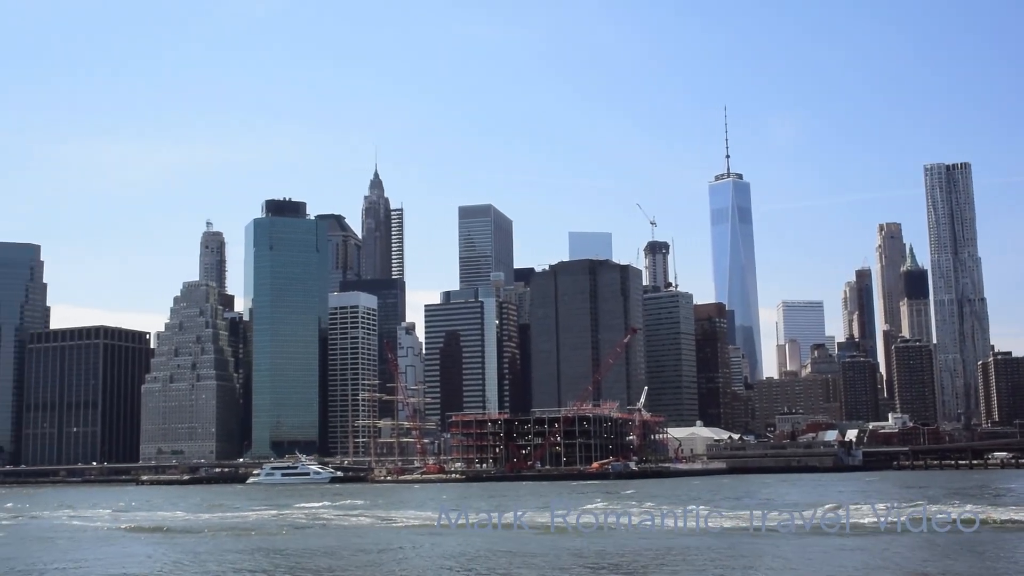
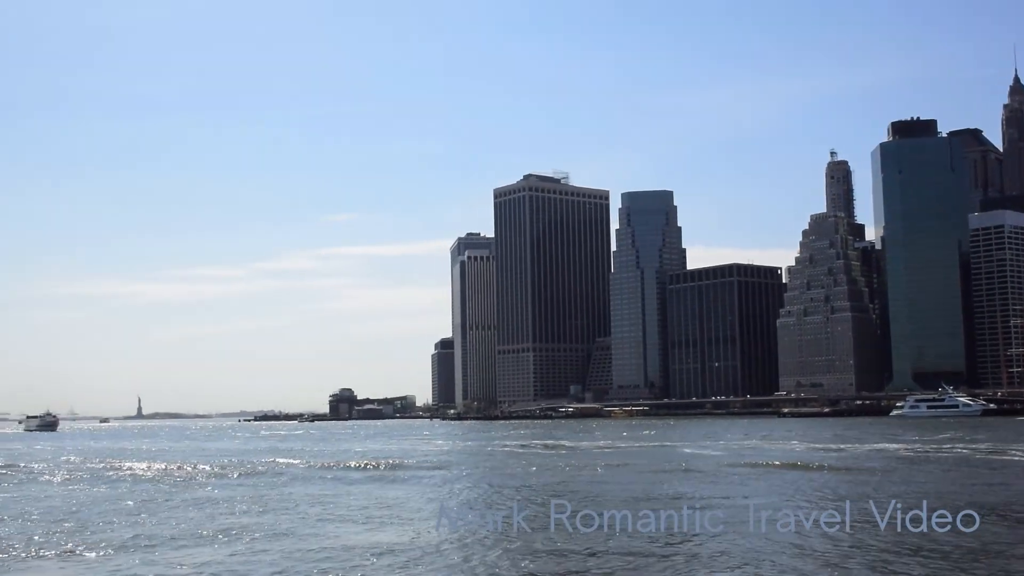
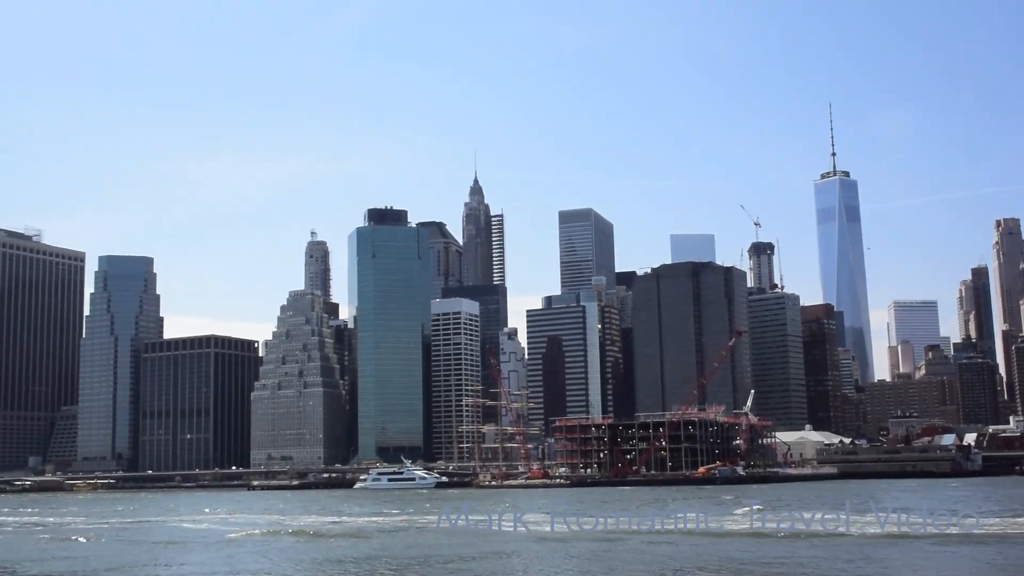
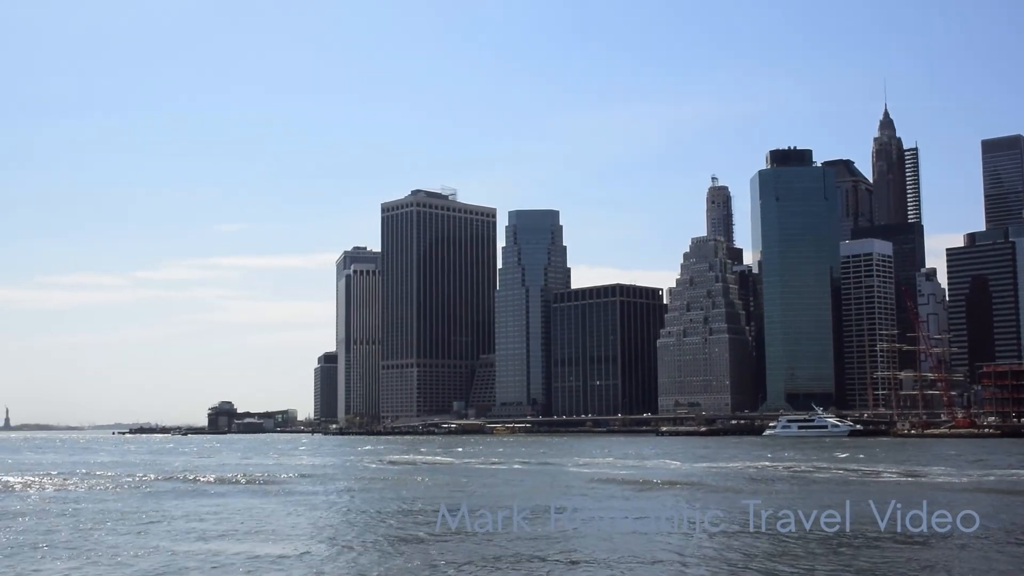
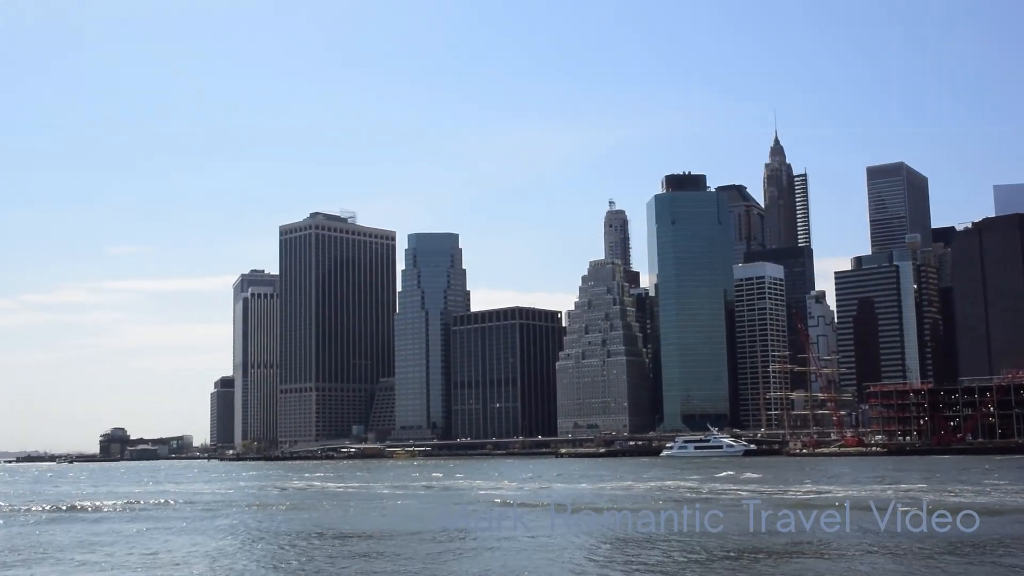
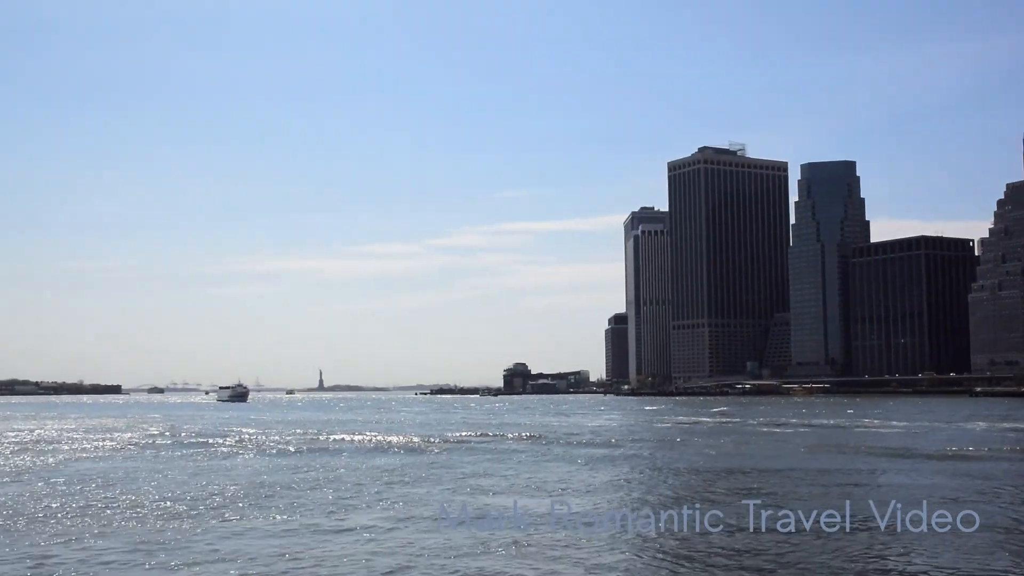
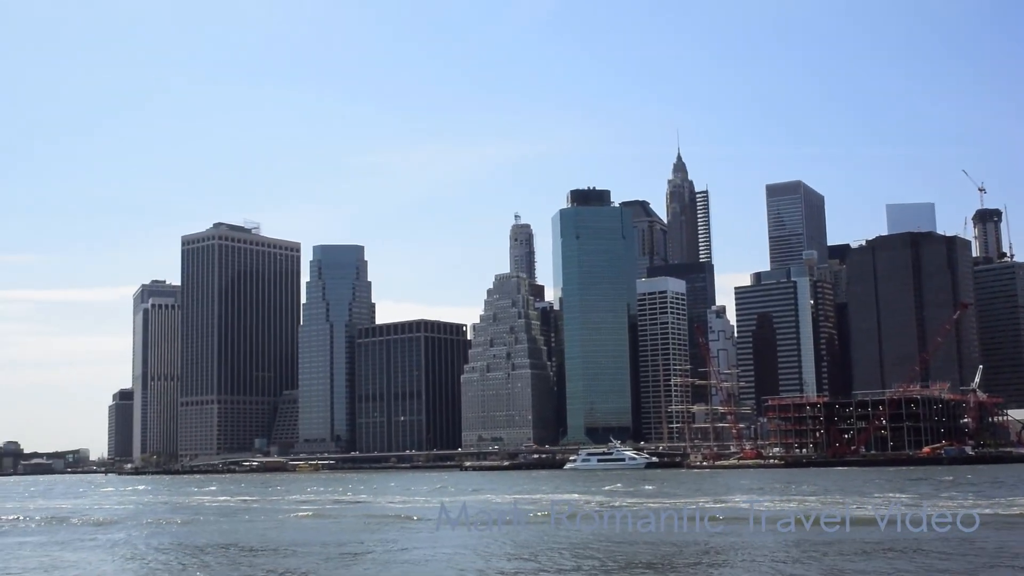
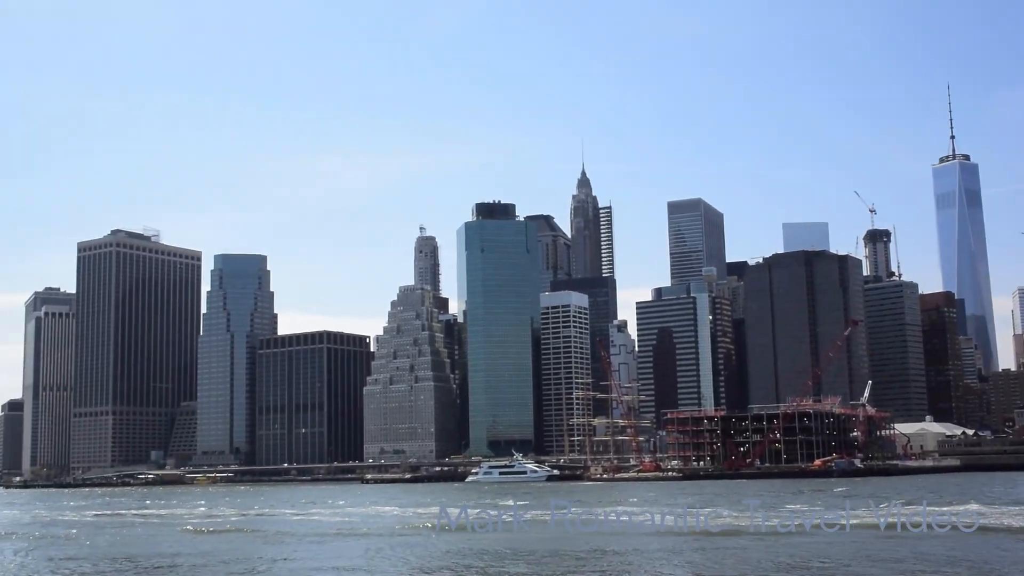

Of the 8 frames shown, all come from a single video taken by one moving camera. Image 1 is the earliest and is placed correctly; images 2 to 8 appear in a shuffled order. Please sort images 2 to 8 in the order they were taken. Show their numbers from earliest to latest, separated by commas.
3, 8, 7, 5, 4, 2, 6
